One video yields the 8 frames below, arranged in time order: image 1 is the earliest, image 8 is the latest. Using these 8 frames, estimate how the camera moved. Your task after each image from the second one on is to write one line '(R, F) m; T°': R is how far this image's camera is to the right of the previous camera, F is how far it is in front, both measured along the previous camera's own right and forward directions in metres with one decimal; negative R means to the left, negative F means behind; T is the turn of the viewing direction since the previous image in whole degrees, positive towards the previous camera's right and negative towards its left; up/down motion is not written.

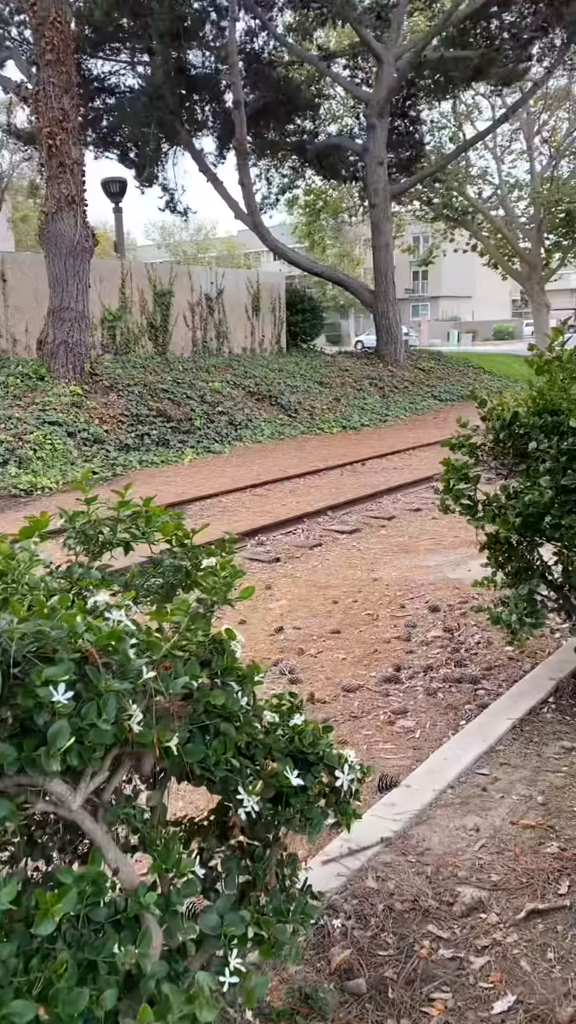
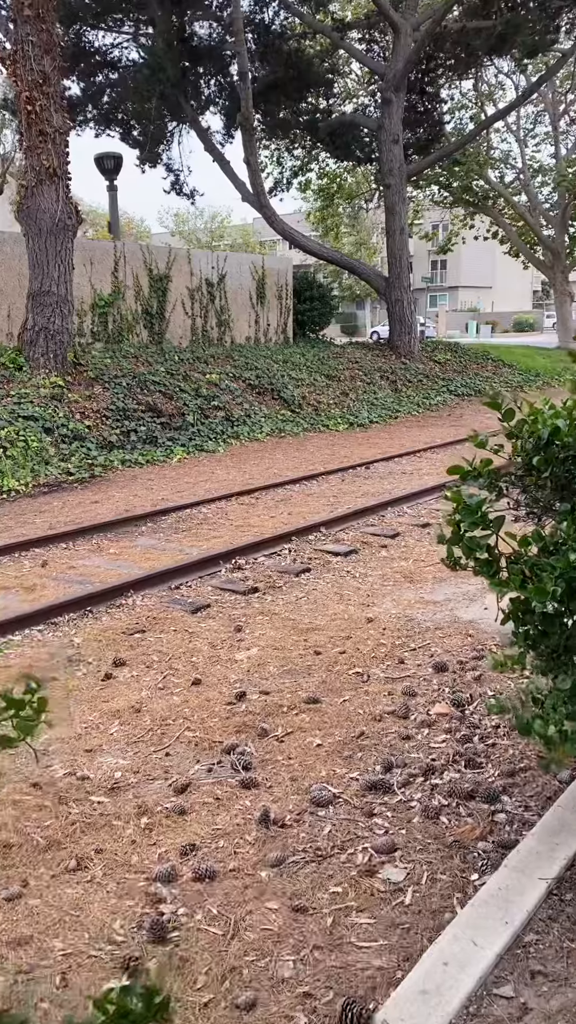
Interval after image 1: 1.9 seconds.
(+0.2, +1.3) m; -1°
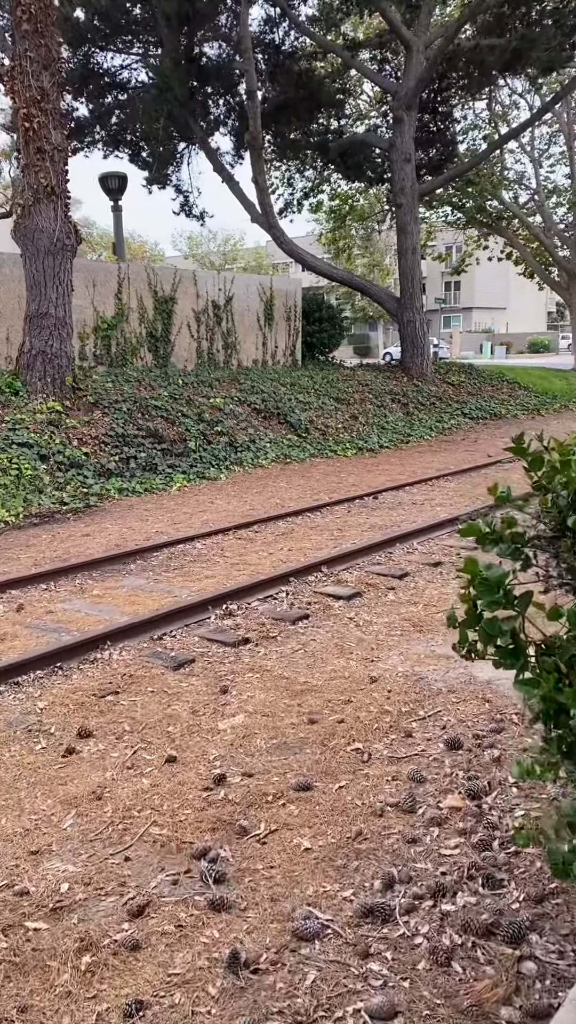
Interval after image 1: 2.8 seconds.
(+0.1, +0.6) m; -1°
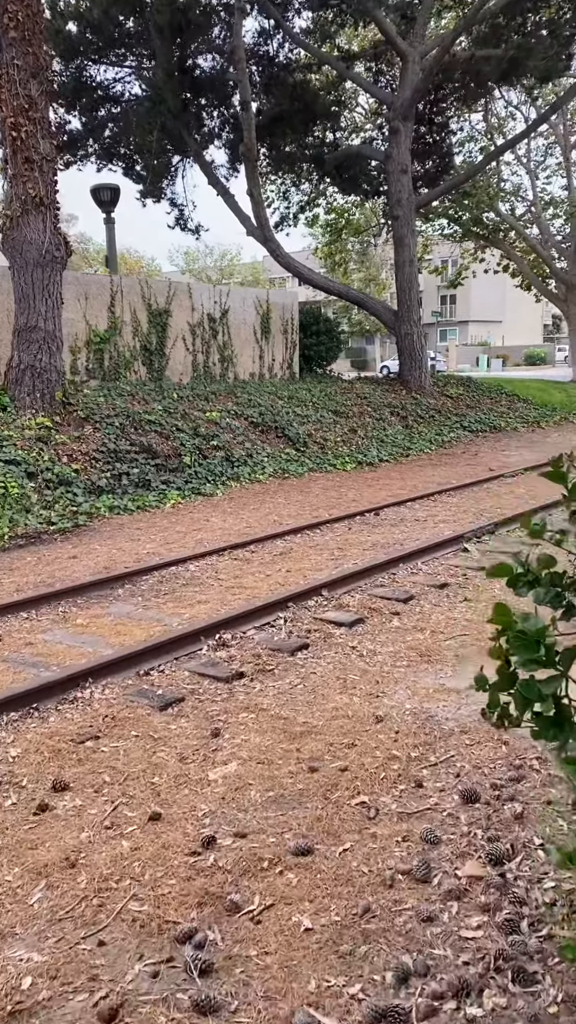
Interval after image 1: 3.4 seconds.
(0.0, +0.4) m; 0°
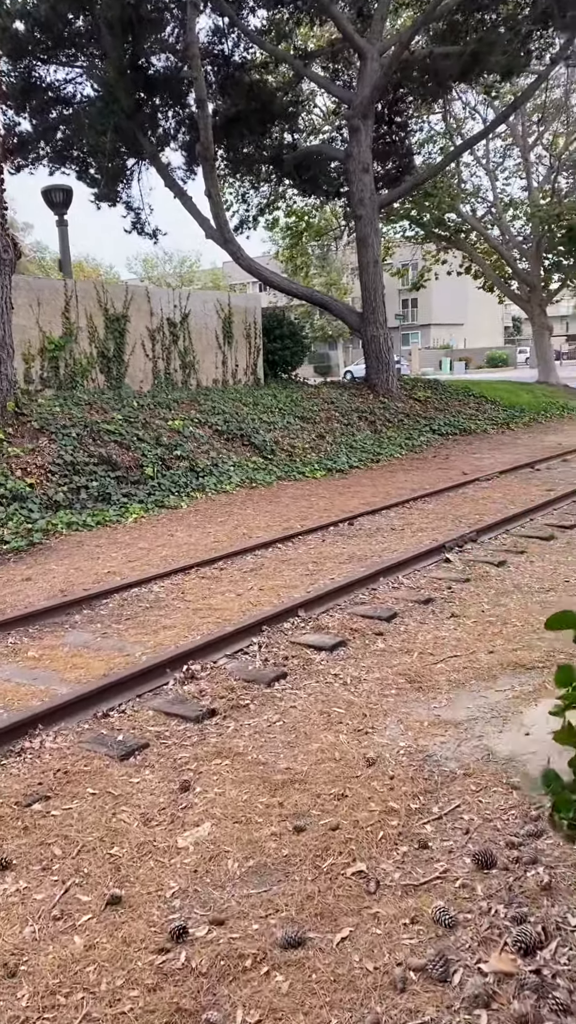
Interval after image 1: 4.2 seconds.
(0.0, +0.6) m; +2°
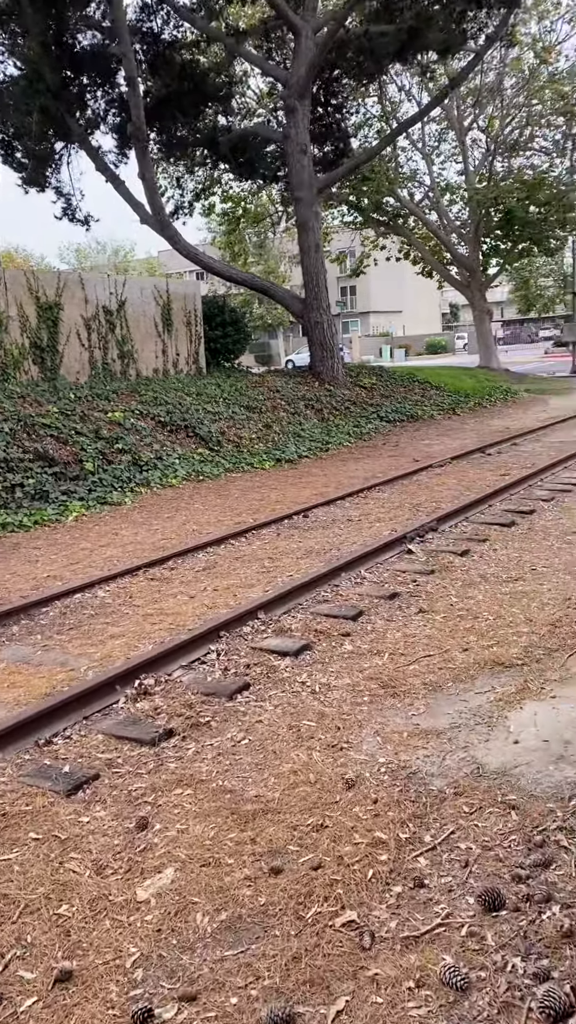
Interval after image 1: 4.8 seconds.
(-0.1, +0.5) m; +3°
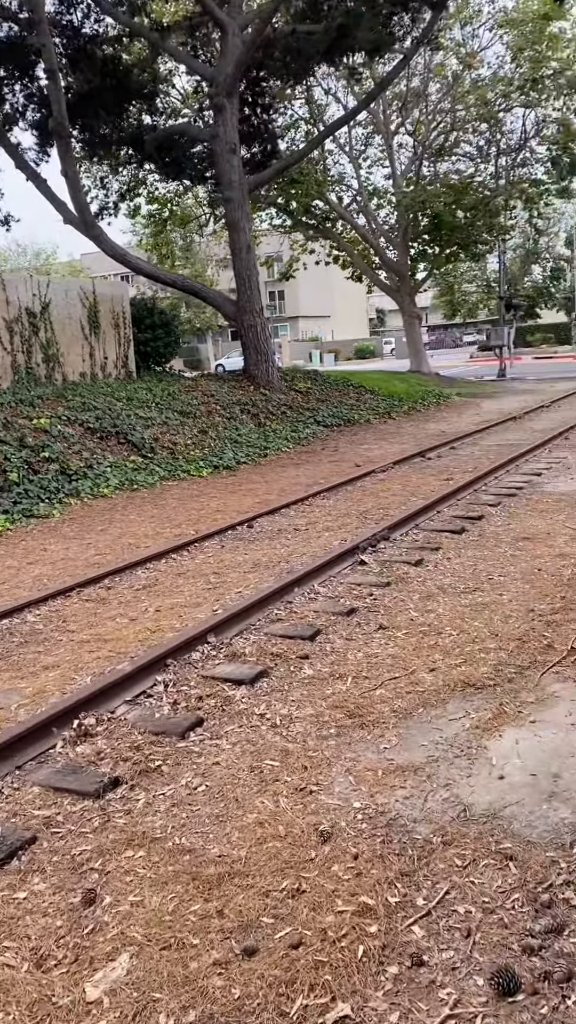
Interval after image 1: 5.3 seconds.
(-0.1, +0.5) m; +4°
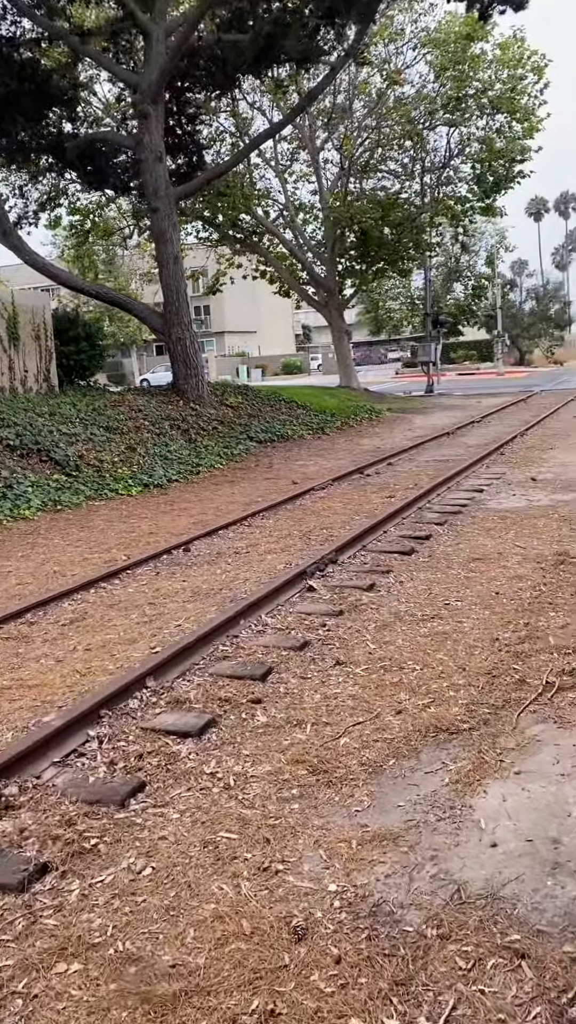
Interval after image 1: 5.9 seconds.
(-0.1, +0.6) m; +4°
